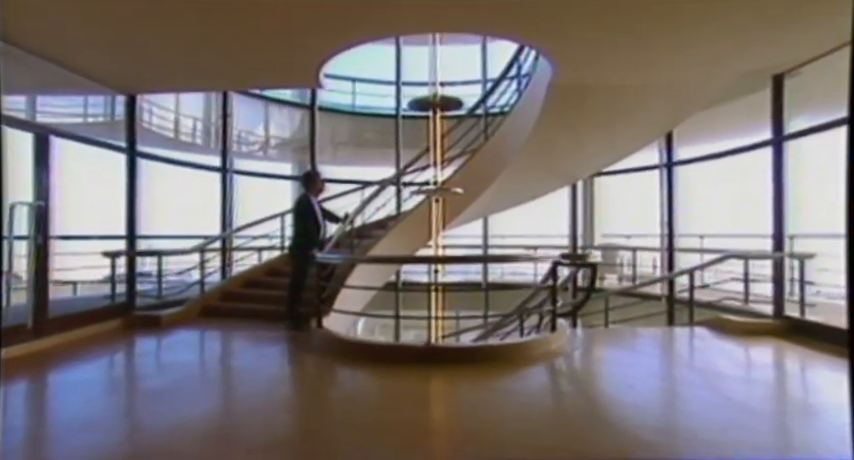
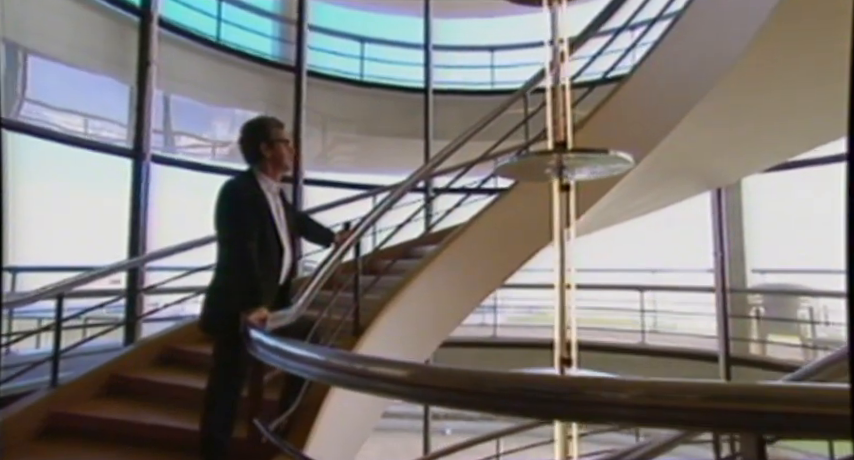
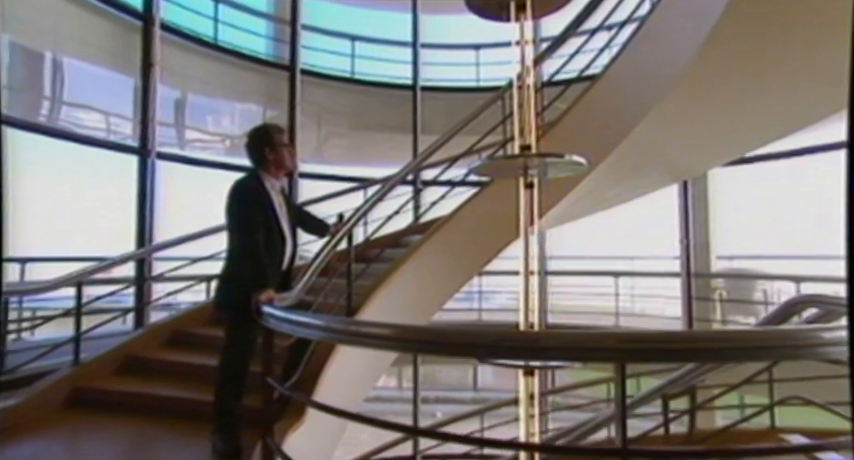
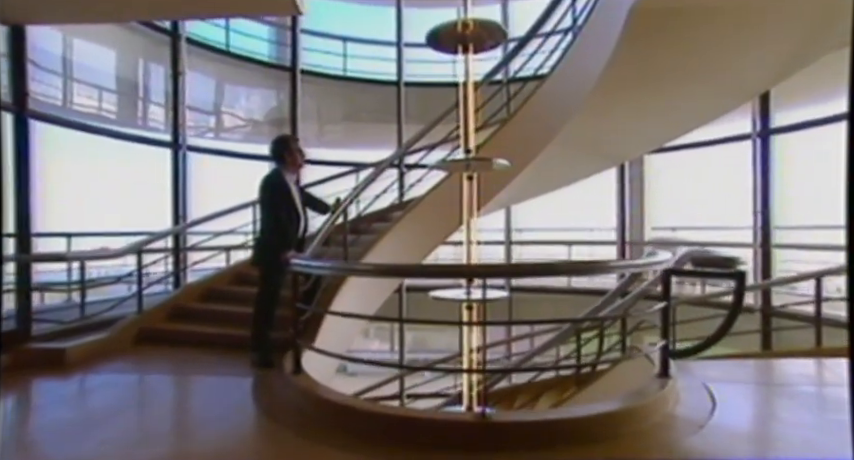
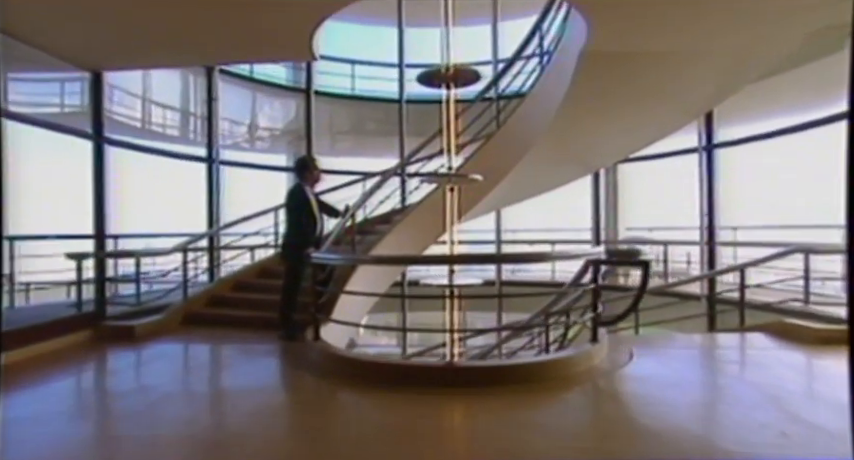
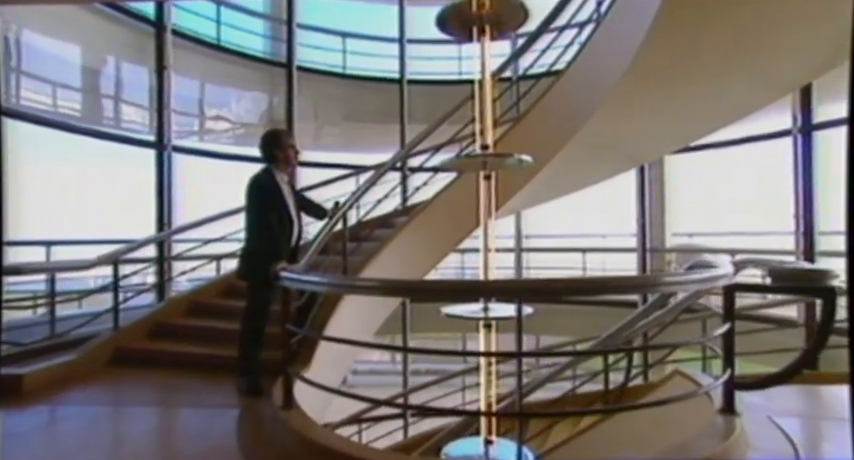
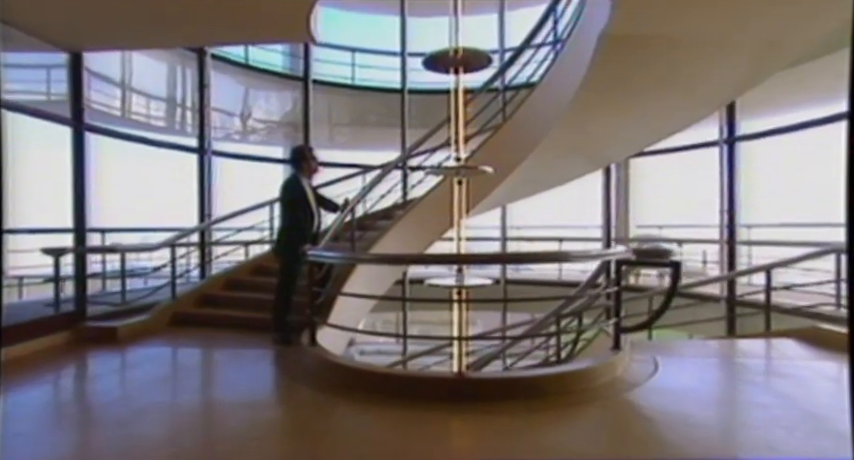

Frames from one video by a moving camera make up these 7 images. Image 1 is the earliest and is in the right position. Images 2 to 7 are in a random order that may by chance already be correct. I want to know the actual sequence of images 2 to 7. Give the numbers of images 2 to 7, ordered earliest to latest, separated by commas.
5, 7, 4, 6, 3, 2
